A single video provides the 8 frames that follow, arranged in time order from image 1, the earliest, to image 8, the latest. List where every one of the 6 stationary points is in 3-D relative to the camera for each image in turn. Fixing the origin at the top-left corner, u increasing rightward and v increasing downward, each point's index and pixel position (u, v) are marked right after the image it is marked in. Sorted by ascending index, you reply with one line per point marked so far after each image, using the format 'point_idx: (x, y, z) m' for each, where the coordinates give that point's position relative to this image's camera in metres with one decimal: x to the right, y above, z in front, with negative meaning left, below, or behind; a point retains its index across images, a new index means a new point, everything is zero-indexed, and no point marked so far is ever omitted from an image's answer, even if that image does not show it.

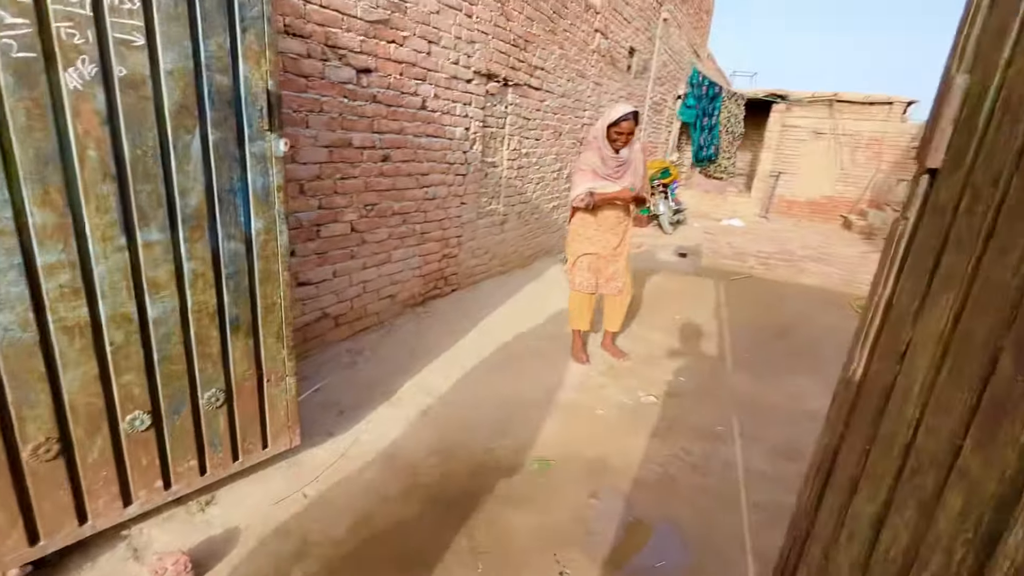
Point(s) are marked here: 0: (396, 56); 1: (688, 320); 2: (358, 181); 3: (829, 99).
0: (-0.7, +1.5, +3.1) m
1: (+1.7, -0.3, +4.6) m
2: (-1.0, +0.7, +3.0) m
3: (+7.6, +4.5, +11.5) m
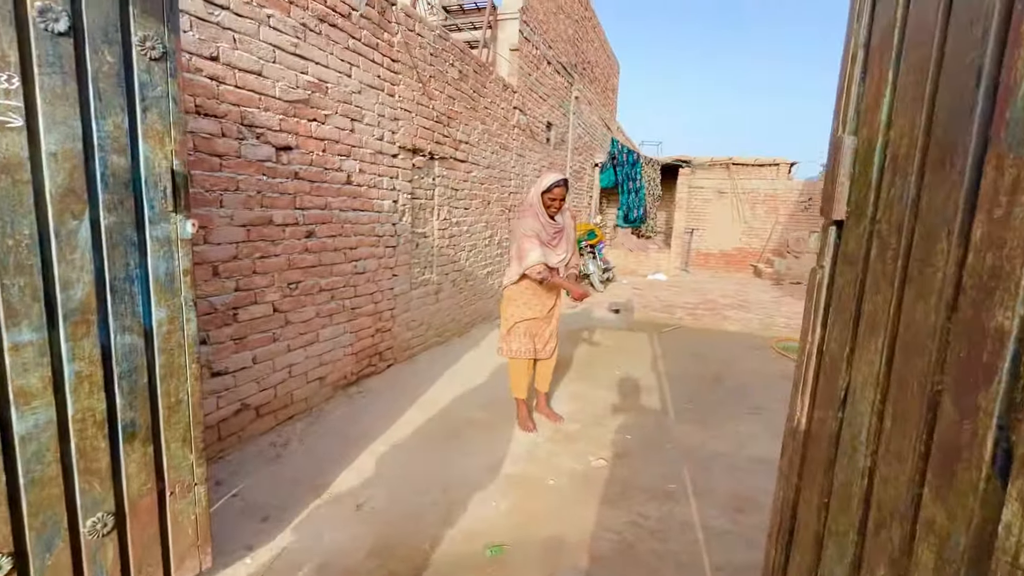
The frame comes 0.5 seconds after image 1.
0: (-1.2, +1.0, +3.1) m
1: (+1.1, -0.8, +4.7) m
2: (-1.4, +0.2, +2.9) m
3: (+5.7, +3.4, +12.9) m
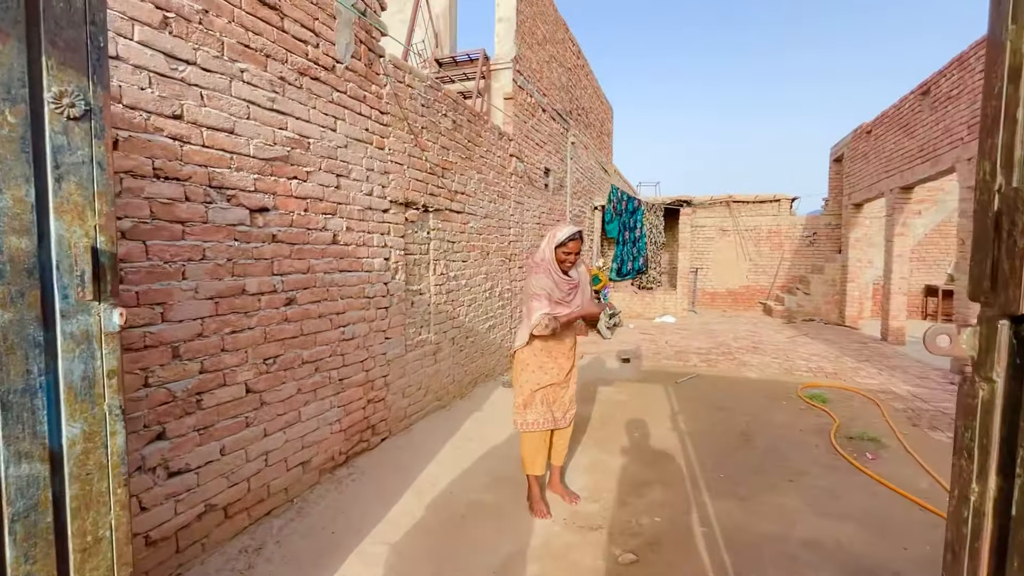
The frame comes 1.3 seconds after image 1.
0: (-1.3, +0.6, +2.8) m
1: (+1.2, -1.3, +4.2) m
2: (-1.4, -0.2, +2.6) m
3: (+5.7, +2.3, +12.8) m
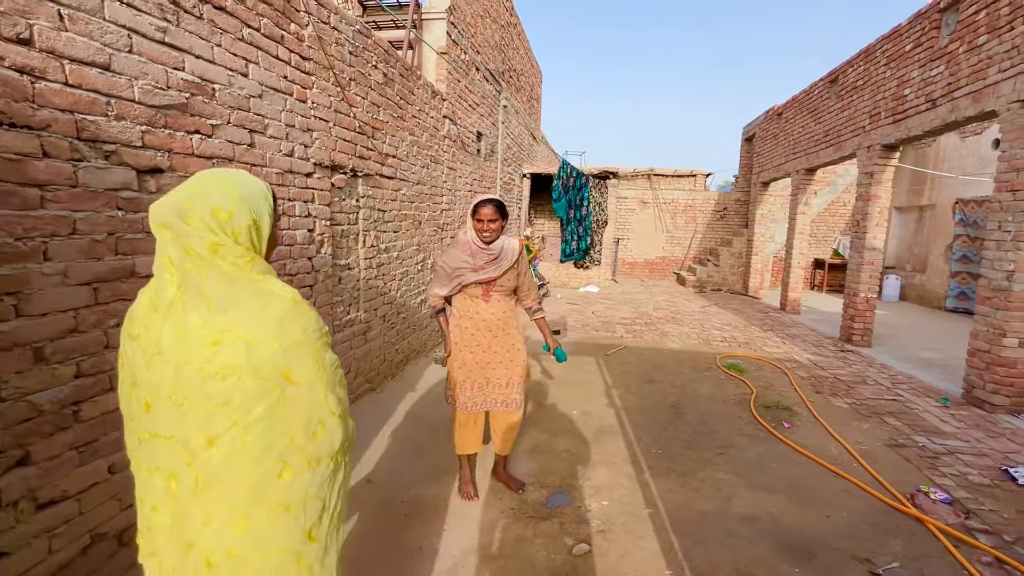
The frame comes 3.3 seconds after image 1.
0: (-1.5, +0.7, +2.3) m
1: (+0.6, -1.1, +4.3) m
2: (-1.6, -0.2, +2.1) m
3: (+3.7, +3.1, +13.1) m
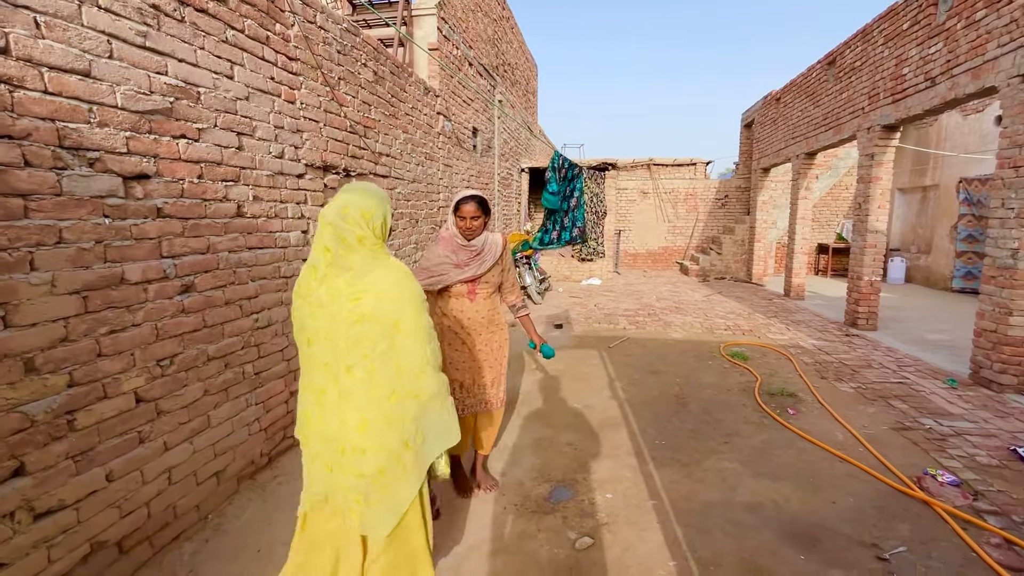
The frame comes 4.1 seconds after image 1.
0: (-1.5, +0.6, +2.3) m
1: (+0.7, -1.0, +4.2) m
2: (-1.6, -0.2, +2.1) m
3: (+3.7, +3.4, +13.1) m
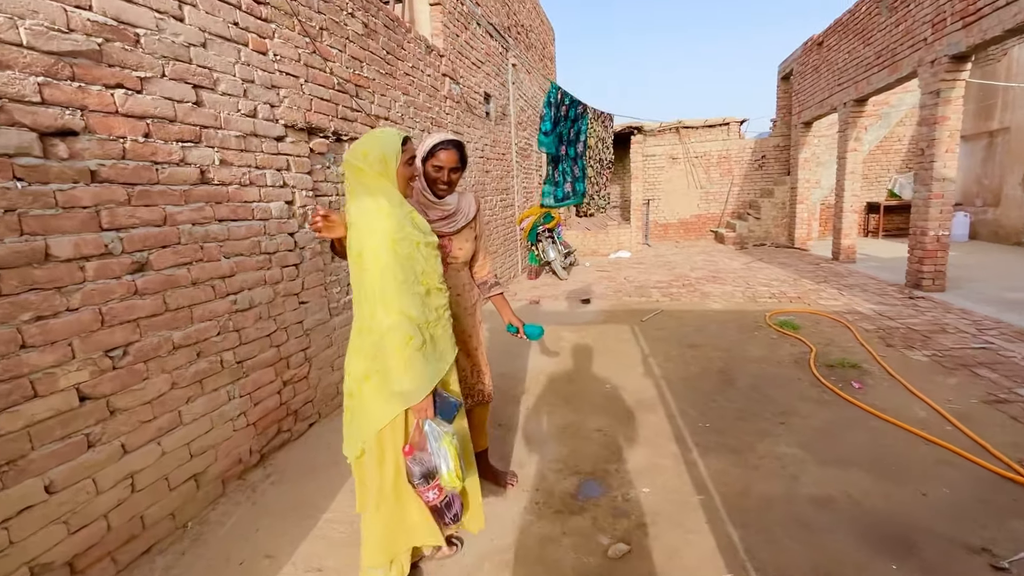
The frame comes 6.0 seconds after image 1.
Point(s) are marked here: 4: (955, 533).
0: (-1.6, +0.7, +2.0) m
1: (+0.8, -0.8, +3.8) m
2: (-1.6, -0.1, +1.8) m
3: (+4.2, +4.1, +12.3) m
4: (+1.9, -1.0, +2.1) m
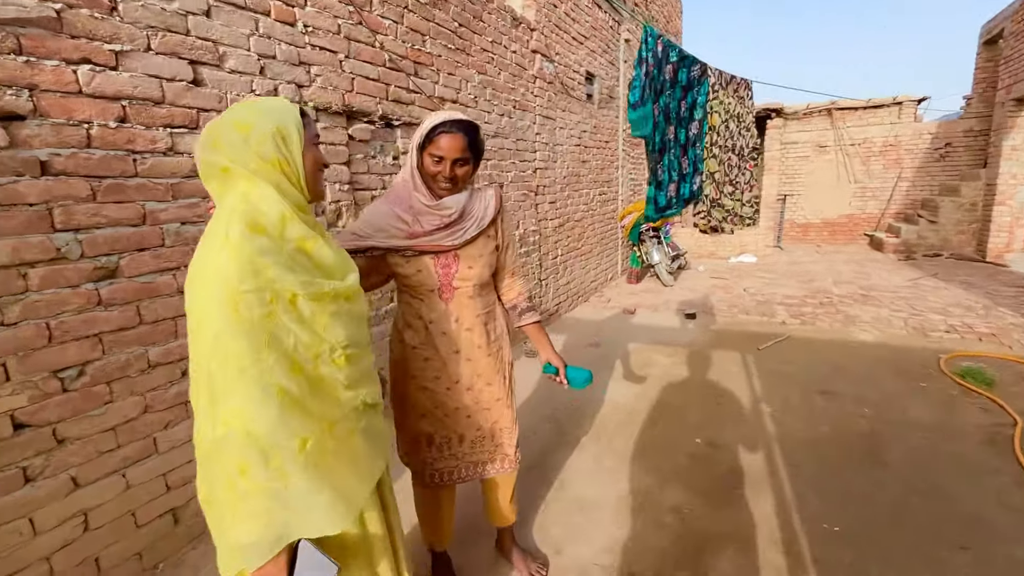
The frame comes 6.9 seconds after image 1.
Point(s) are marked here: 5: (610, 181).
0: (-1.4, +0.7, +1.7) m
1: (+1.2, -0.9, +3.0) m
2: (-1.6, -0.1, +1.5) m
3: (+6.7, +3.8, +10.3) m
4: (+1.8, -1.3, +1.0) m
5: (+1.4, +1.5, +6.9) m
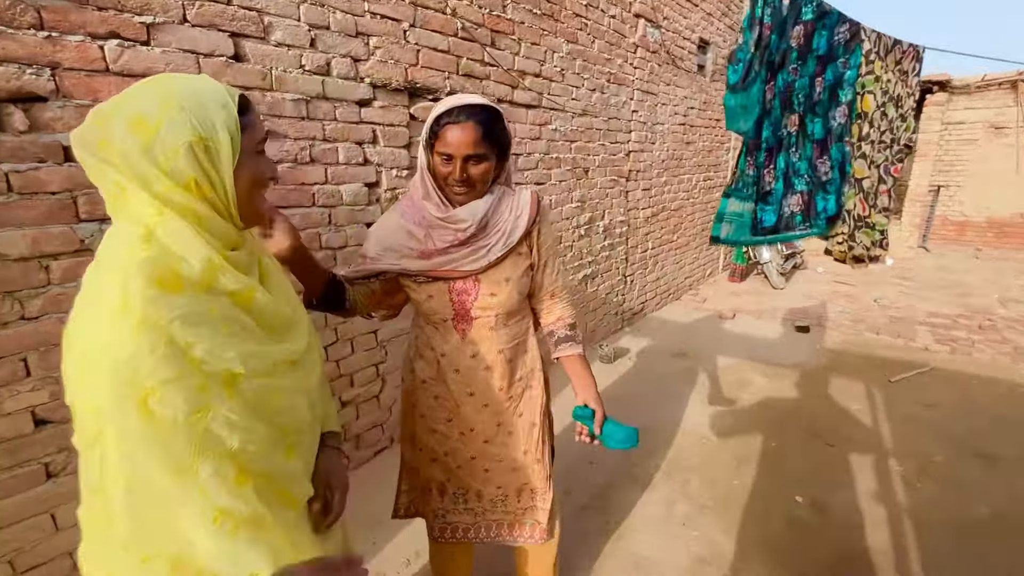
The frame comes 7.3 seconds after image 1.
0: (-1.2, +0.7, +1.5) m
1: (+1.5, -1.1, +2.4) m
2: (-1.4, -0.1, +1.5) m
3: (+8.6, +3.6, +8.3) m
4: (+1.7, -1.6, +0.4) m
5: (+2.6, +1.5, +6.1) m
